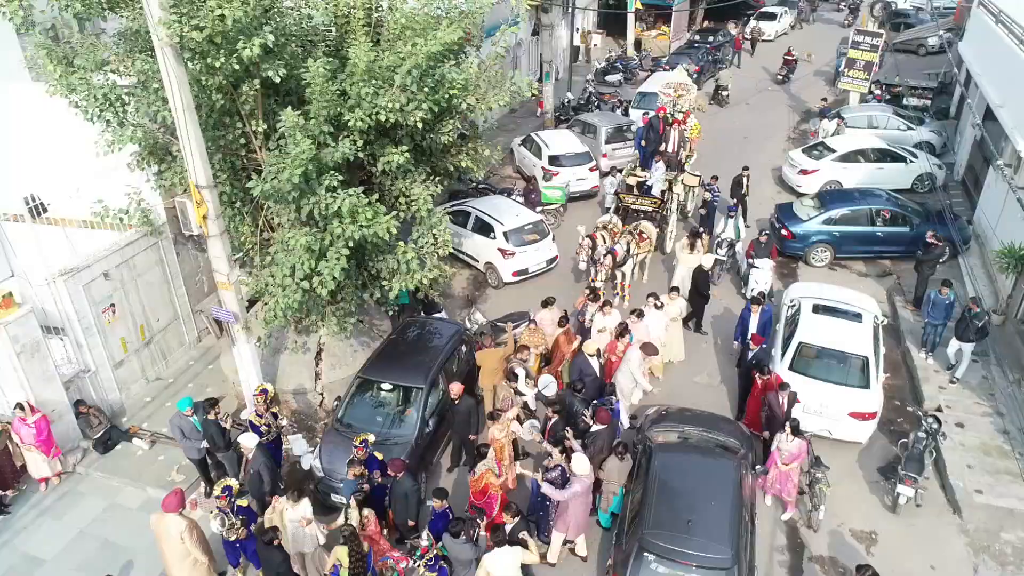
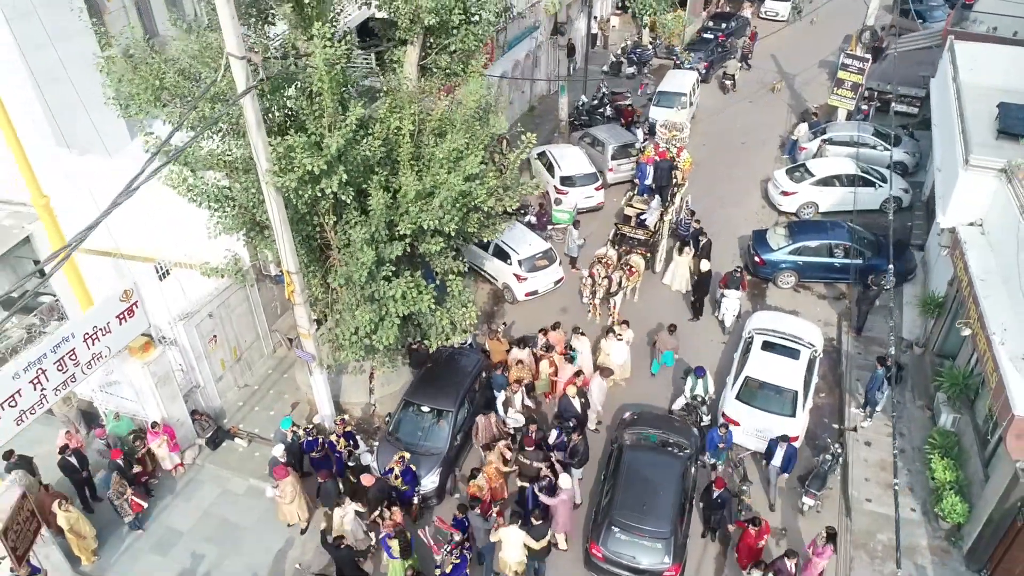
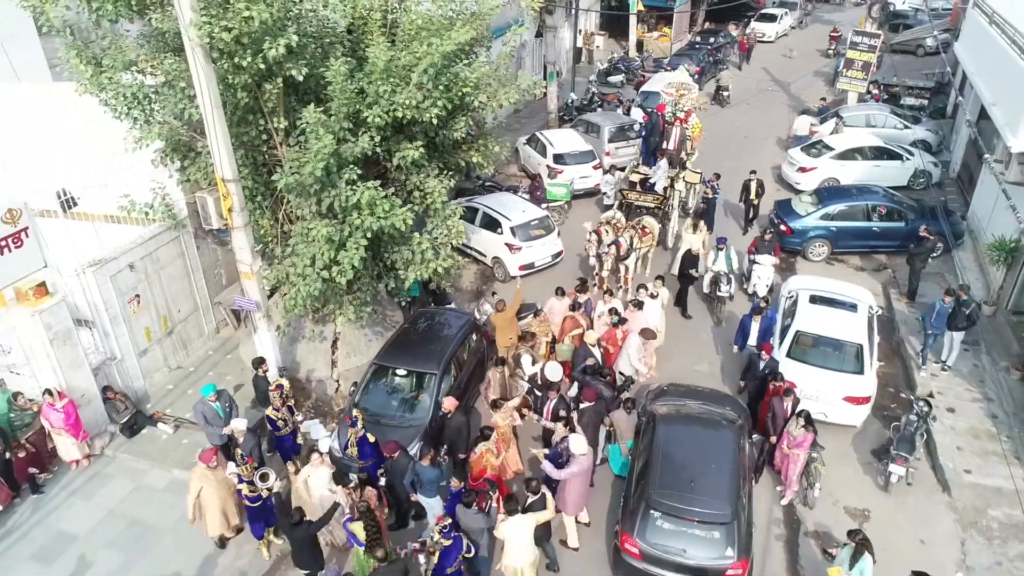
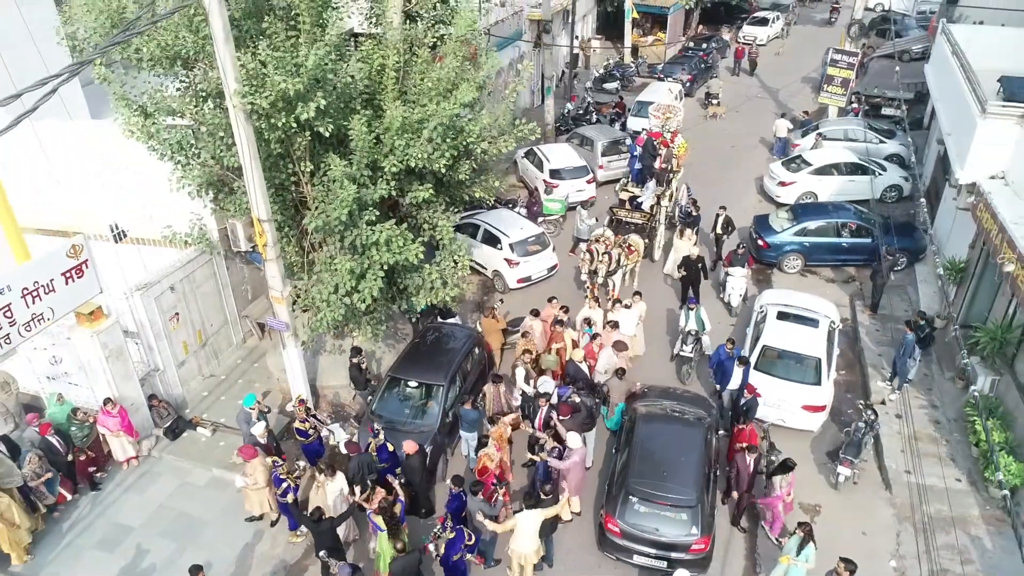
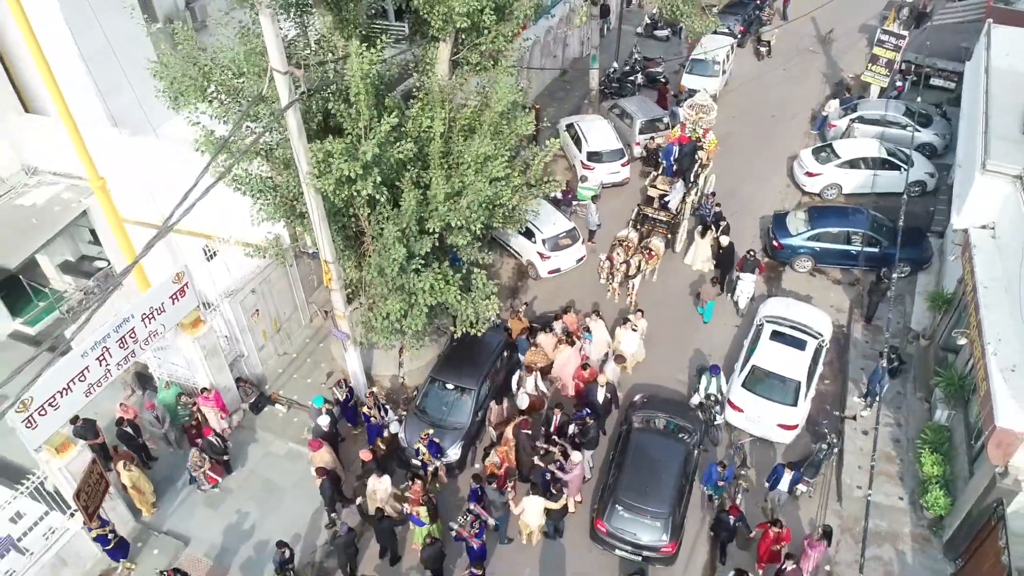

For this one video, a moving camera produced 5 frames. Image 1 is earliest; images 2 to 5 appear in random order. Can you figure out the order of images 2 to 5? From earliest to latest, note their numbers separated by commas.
3, 4, 2, 5
